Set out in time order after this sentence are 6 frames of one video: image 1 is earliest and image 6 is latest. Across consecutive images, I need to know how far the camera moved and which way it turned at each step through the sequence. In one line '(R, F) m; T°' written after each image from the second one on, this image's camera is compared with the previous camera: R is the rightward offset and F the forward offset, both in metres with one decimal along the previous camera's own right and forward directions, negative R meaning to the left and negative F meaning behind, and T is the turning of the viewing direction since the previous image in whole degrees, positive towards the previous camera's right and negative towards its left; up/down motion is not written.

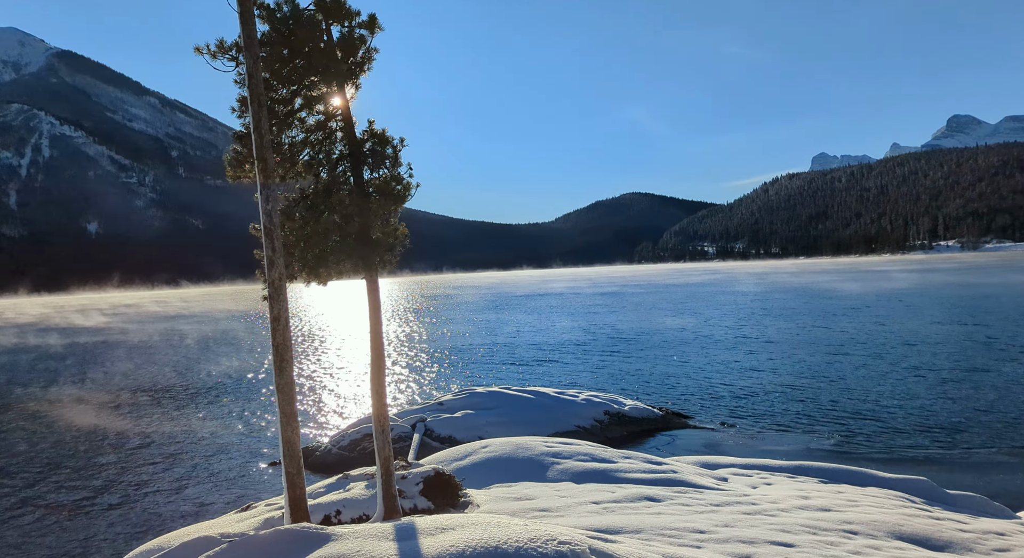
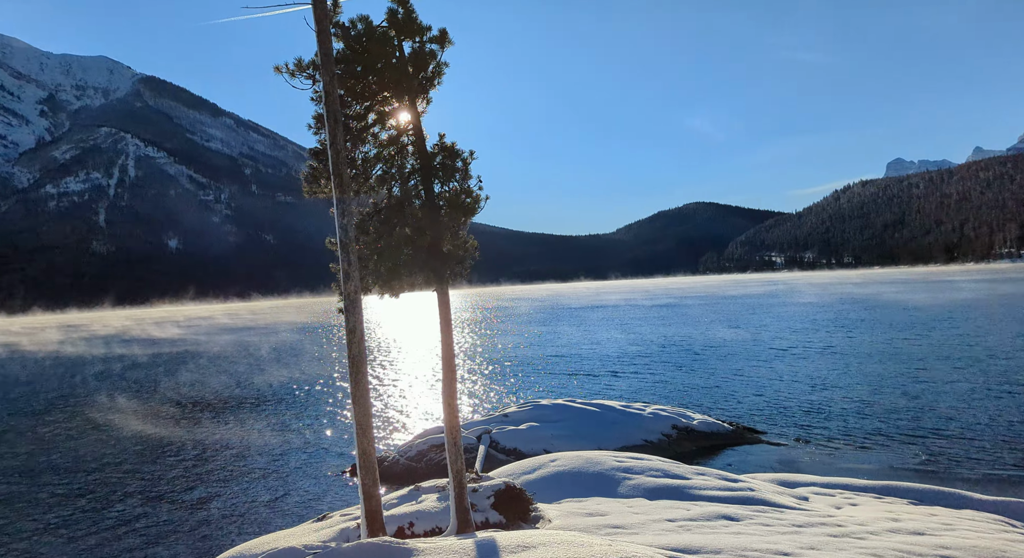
(-0.2, +0.1) m; -5°
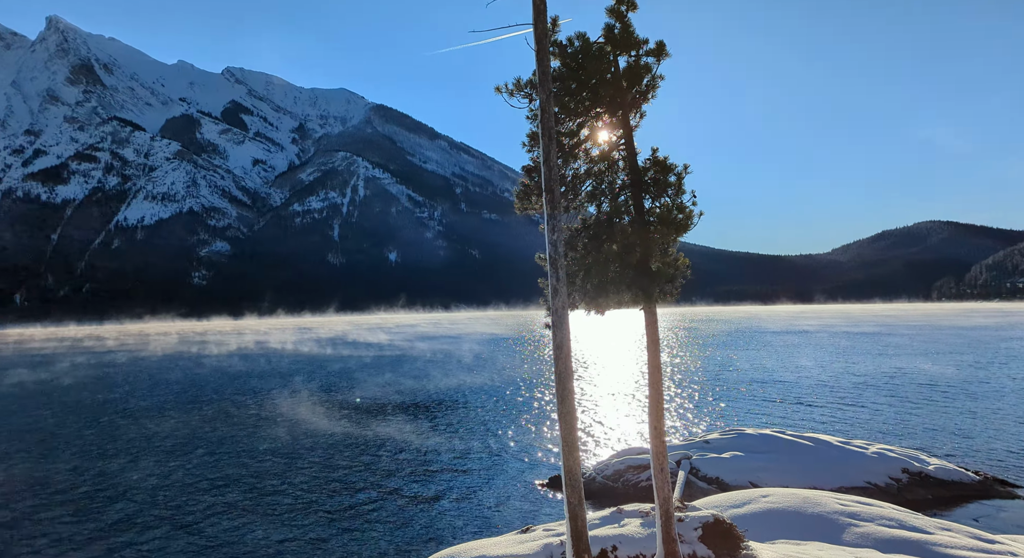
(-0.4, +0.5) m; -14°
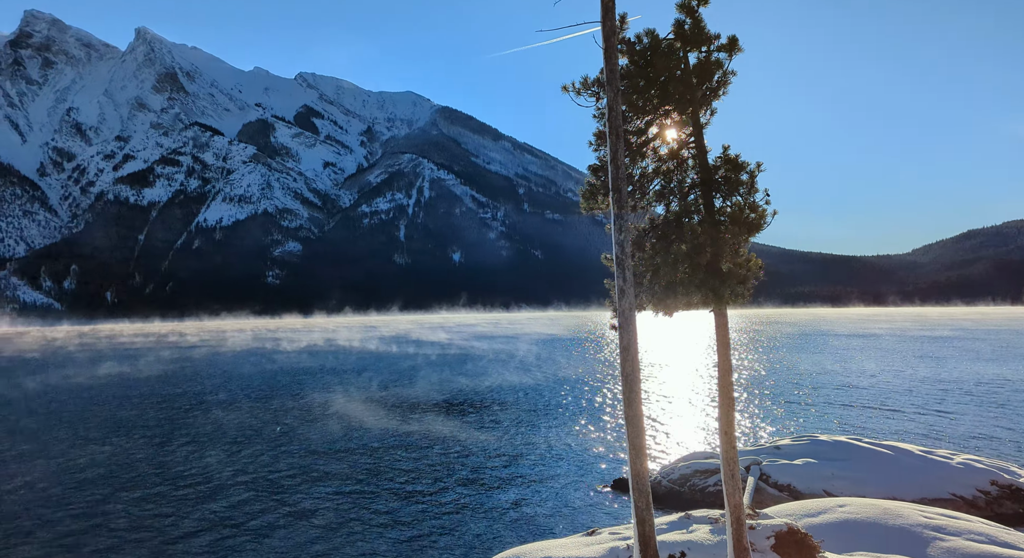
(-0.1, +0.2) m; -5°
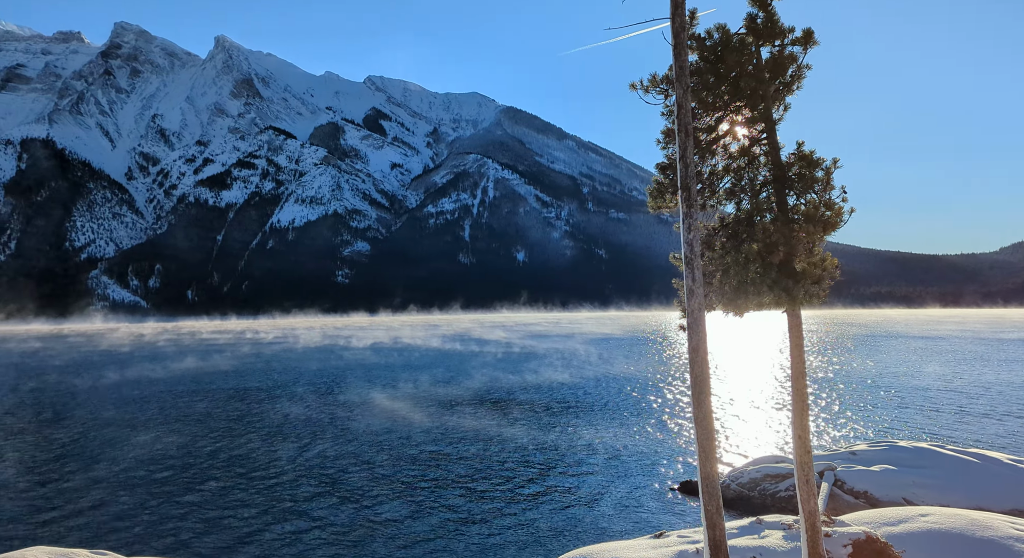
(-0.1, 0.0) m; -5°
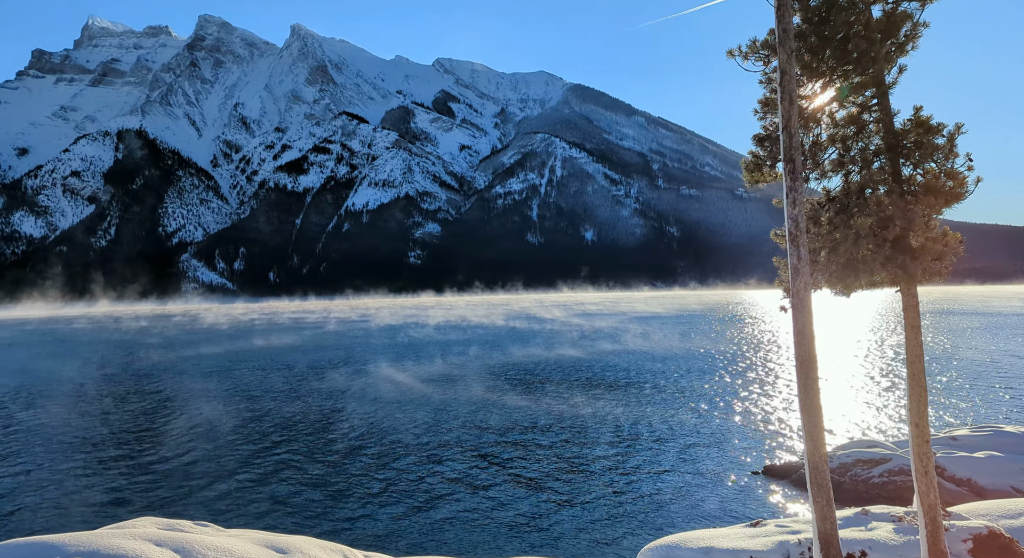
(-0.7, +1.0) m; -5°
